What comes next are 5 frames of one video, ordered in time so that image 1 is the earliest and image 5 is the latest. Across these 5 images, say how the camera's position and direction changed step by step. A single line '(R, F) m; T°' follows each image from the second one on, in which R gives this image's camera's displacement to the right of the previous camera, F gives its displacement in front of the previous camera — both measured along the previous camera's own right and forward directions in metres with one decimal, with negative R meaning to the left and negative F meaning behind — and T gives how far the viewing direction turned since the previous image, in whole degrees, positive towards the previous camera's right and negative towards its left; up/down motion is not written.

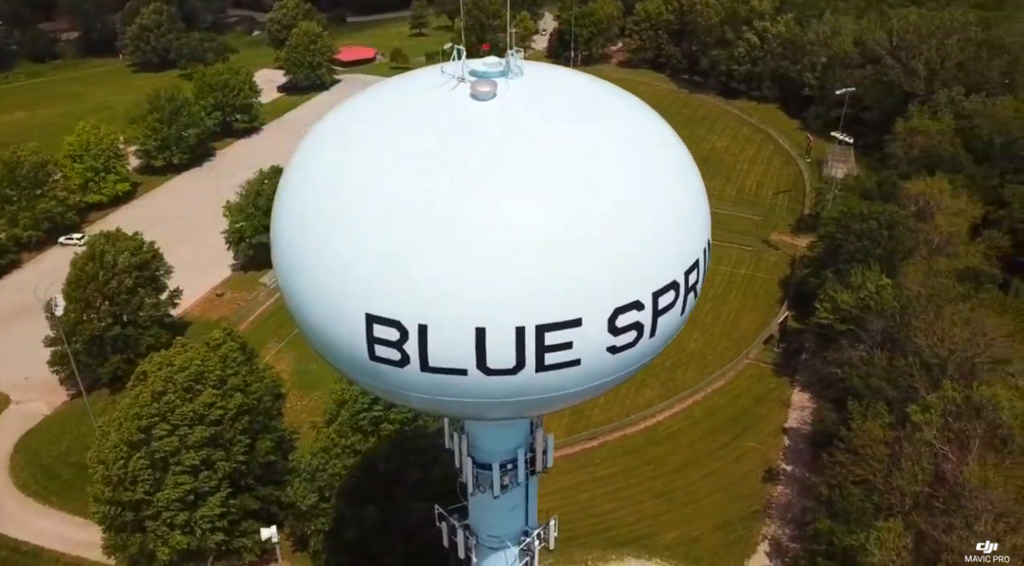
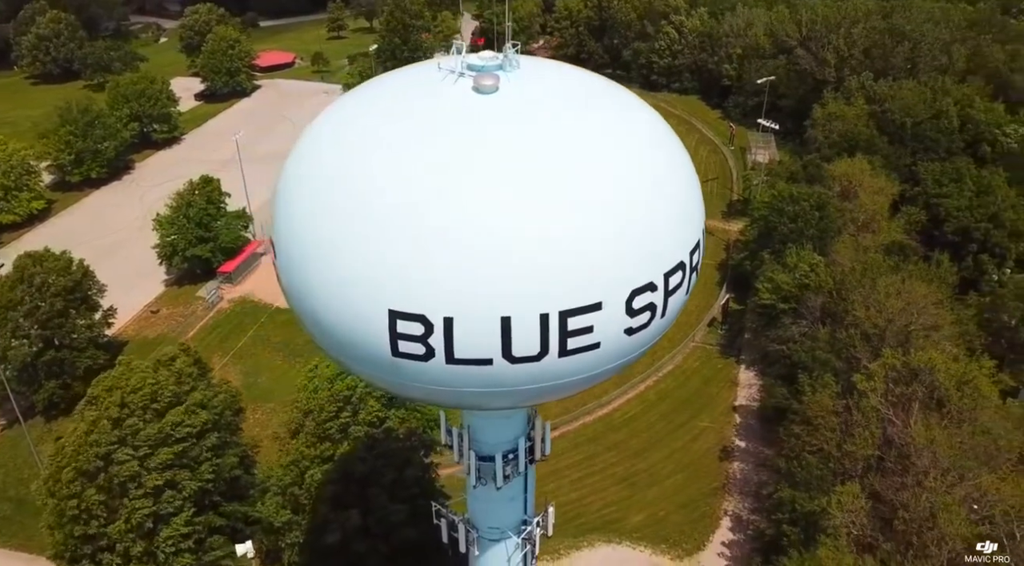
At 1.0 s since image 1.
(-1.6, -0.2) m; +6°
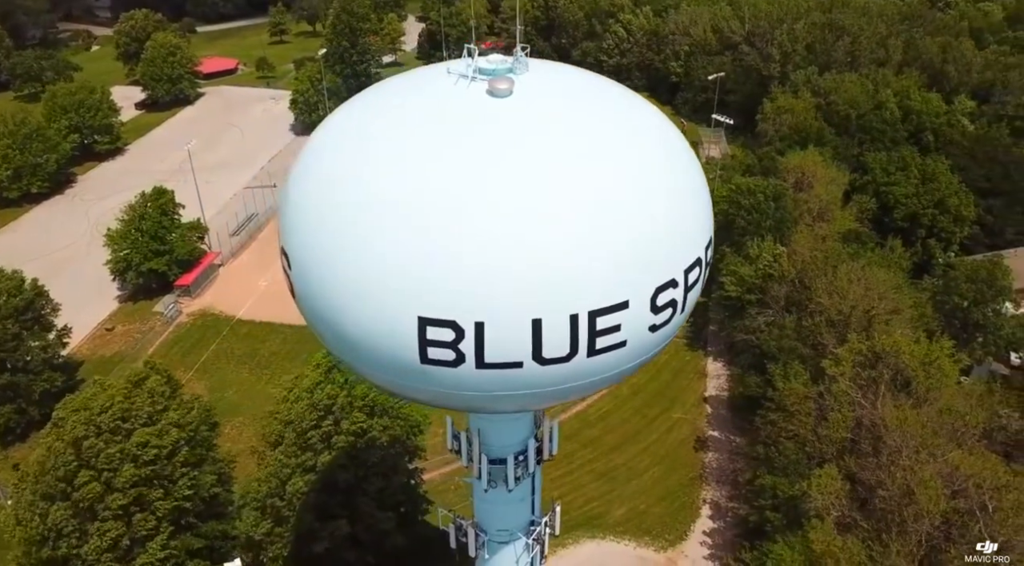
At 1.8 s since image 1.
(-1.4, 0.0) m; +4°
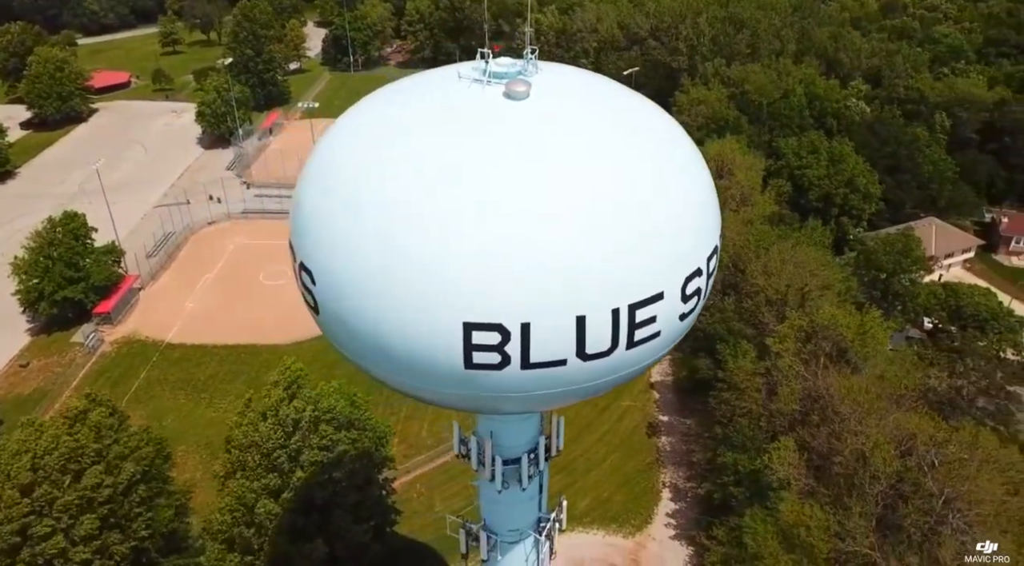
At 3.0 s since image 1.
(-2.3, +0.1) m; +8°
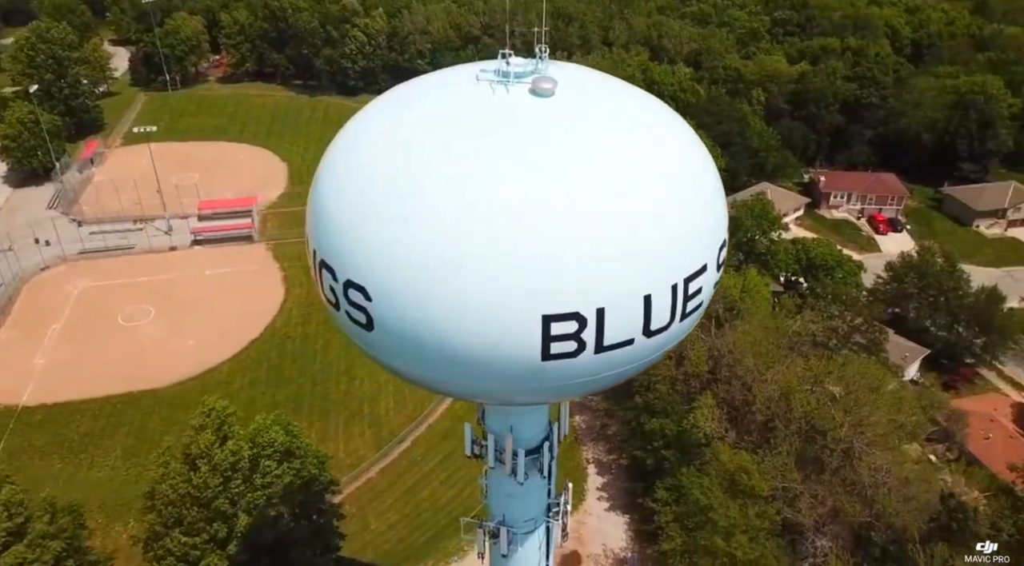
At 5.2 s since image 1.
(-4.1, +0.5) m; +14°
